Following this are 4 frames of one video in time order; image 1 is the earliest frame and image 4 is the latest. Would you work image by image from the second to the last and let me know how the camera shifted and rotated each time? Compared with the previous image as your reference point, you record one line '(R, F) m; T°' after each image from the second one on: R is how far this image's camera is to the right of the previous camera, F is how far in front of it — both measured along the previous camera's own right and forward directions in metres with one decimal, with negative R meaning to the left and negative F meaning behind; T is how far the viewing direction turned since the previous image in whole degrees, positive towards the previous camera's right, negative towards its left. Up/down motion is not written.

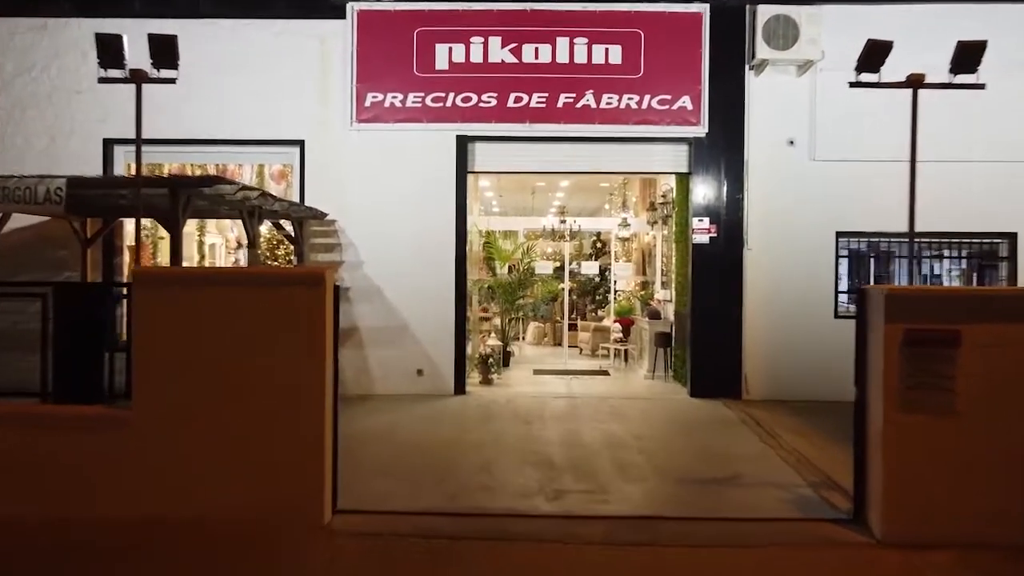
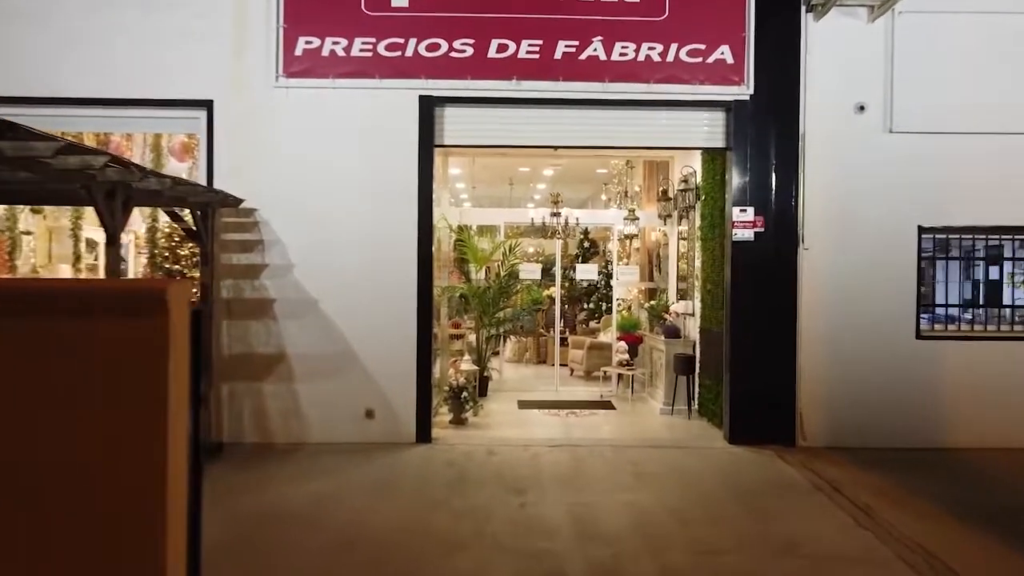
(-0.1, +2.1) m; +2°
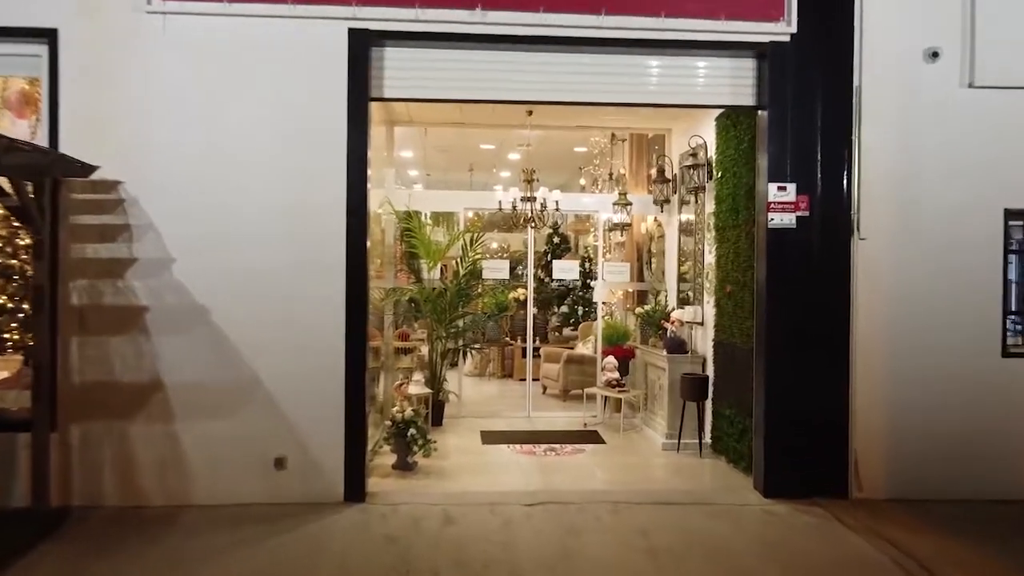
(0.0, +1.6) m; +3°
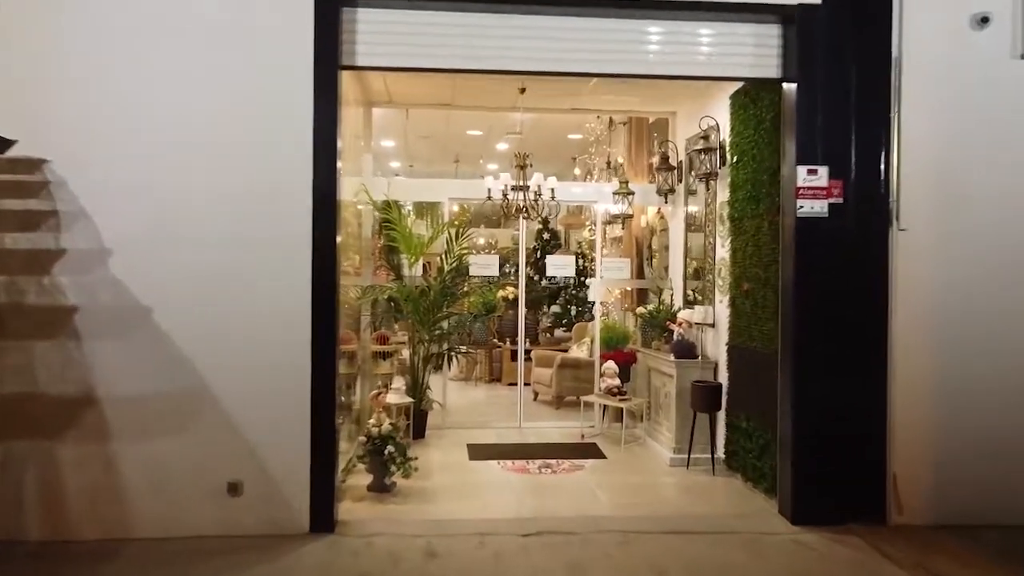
(0.0, +0.6) m; +1°
